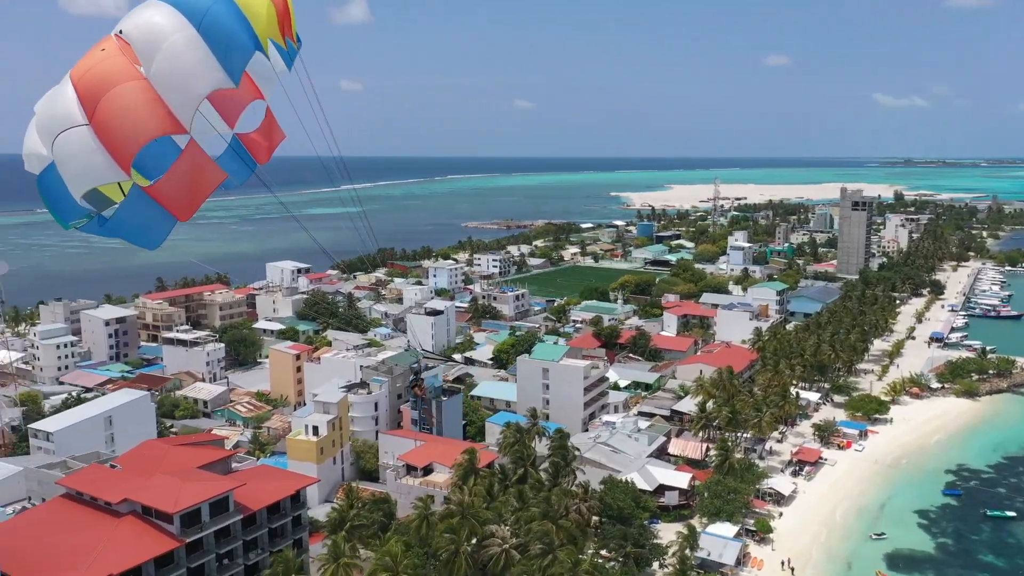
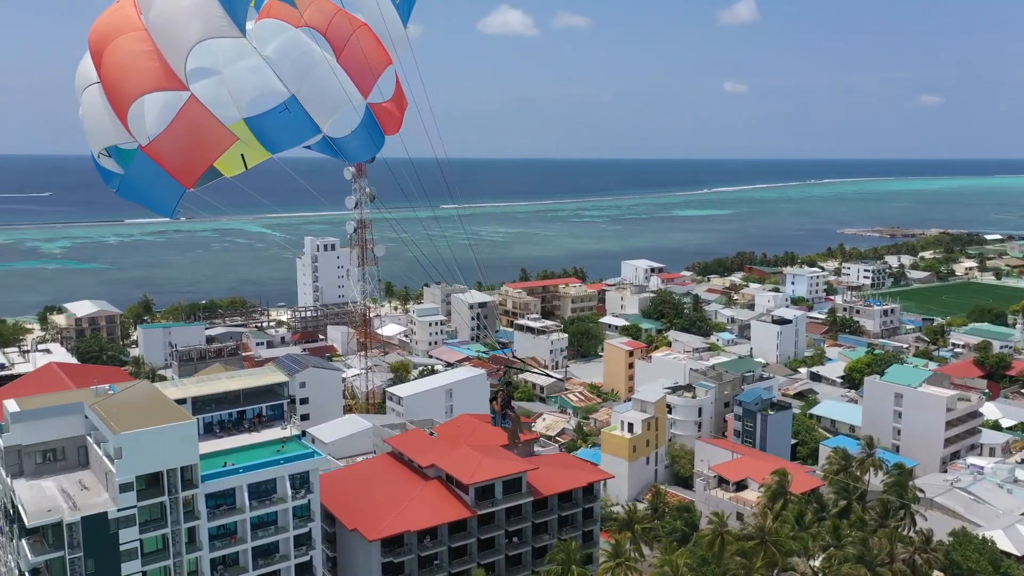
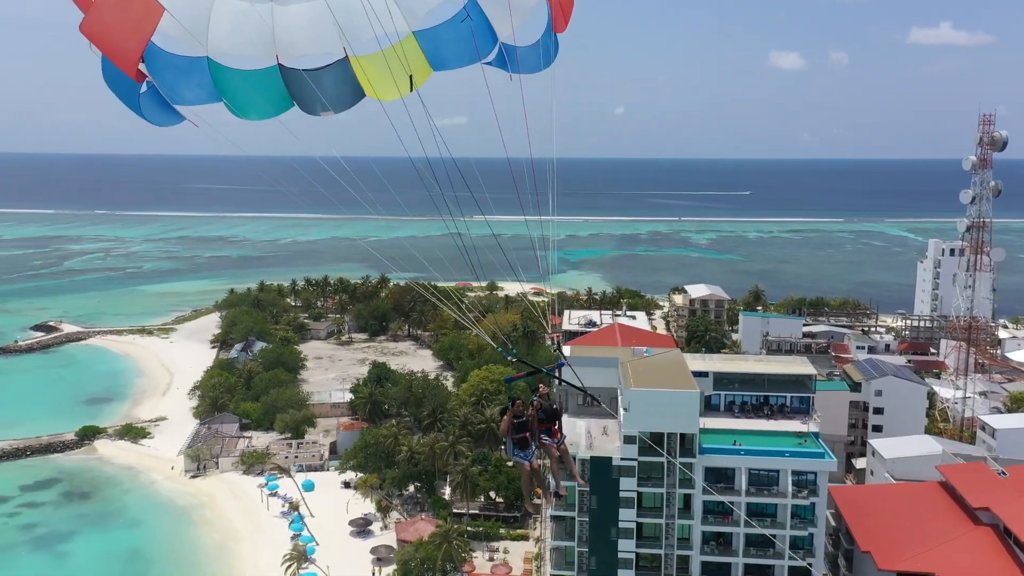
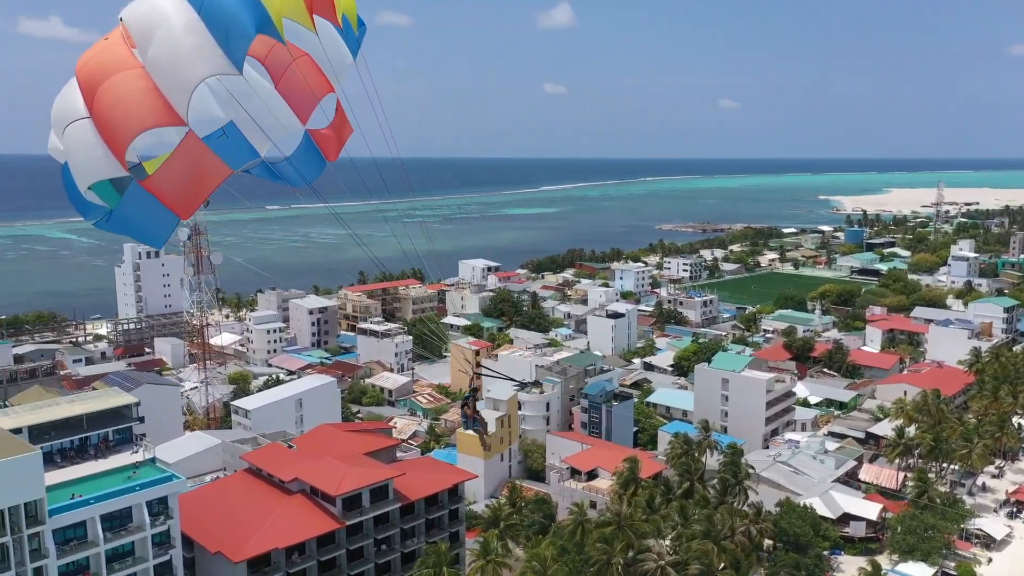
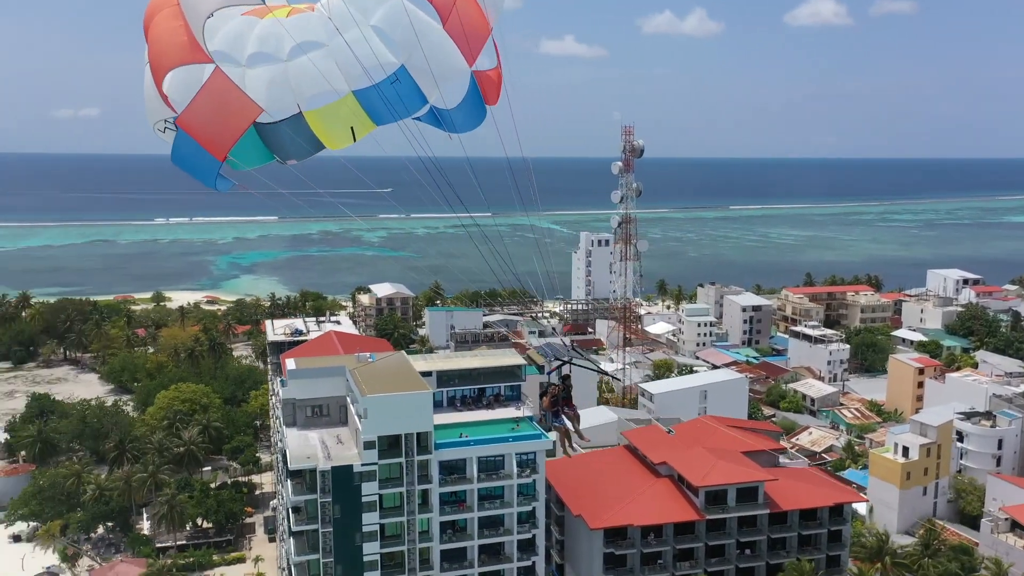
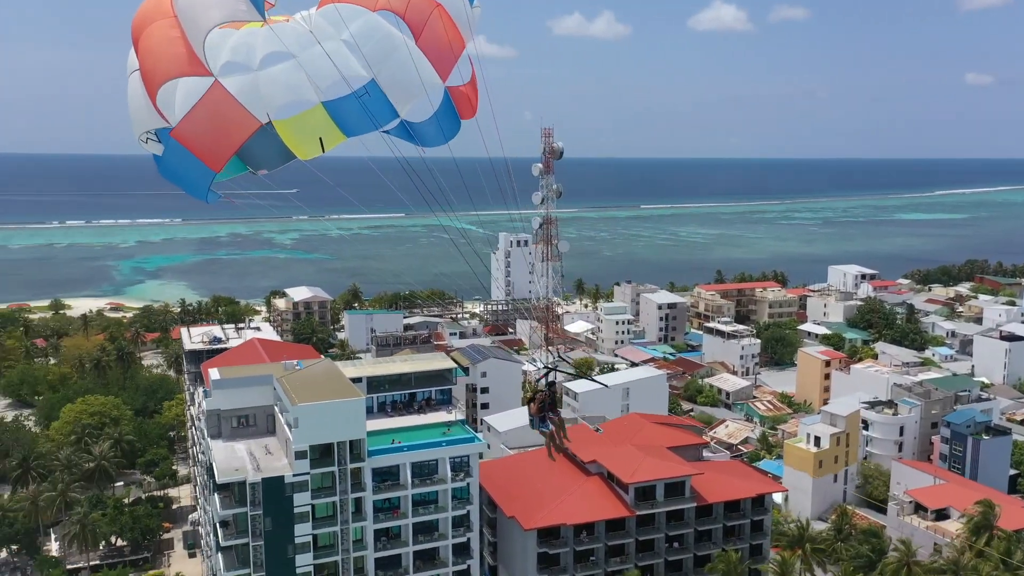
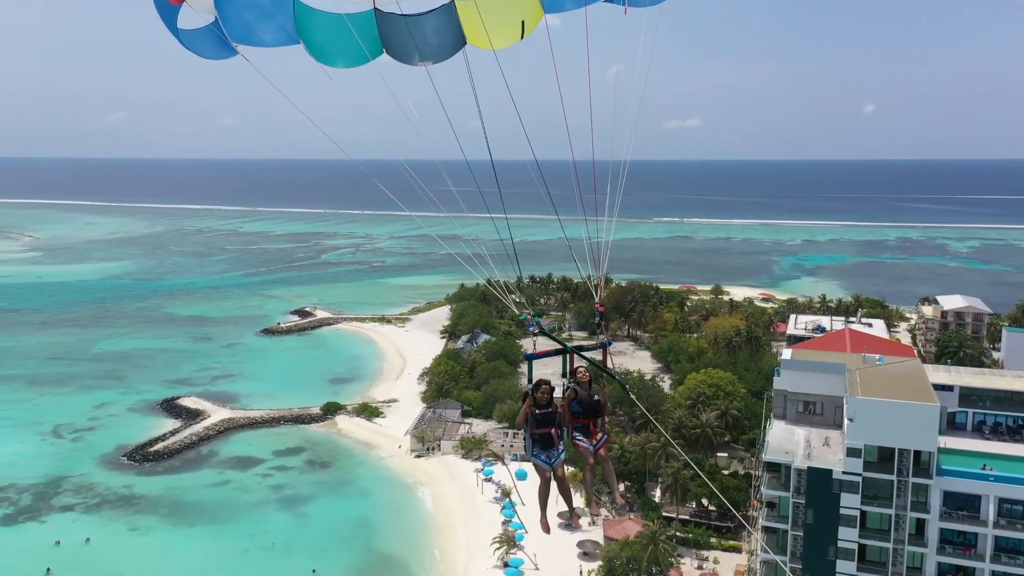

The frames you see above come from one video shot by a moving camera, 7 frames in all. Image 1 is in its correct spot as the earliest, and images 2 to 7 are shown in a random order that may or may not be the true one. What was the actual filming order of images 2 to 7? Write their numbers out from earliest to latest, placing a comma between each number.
4, 2, 6, 5, 3, 7
